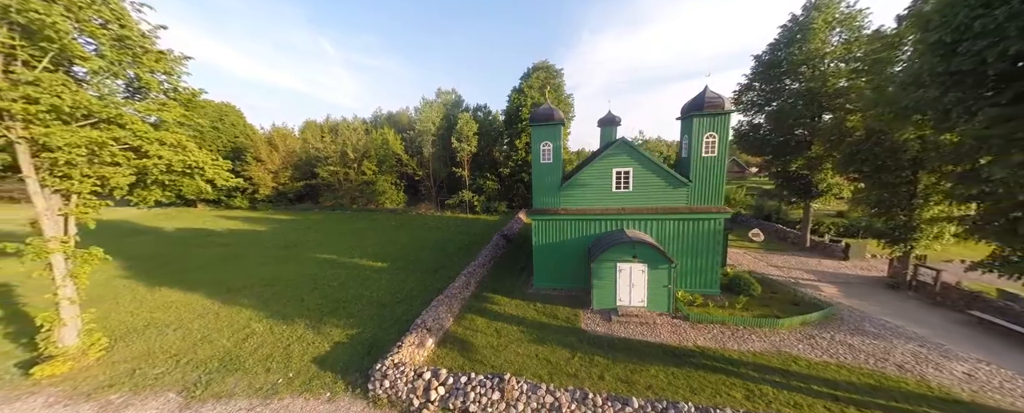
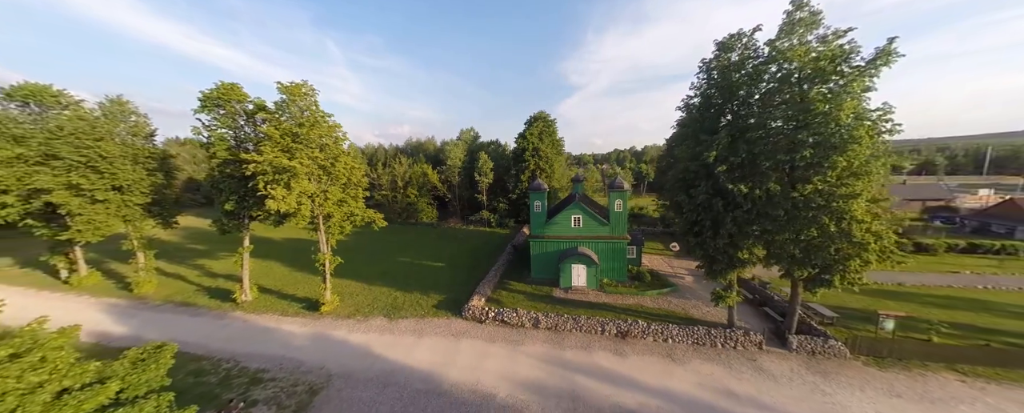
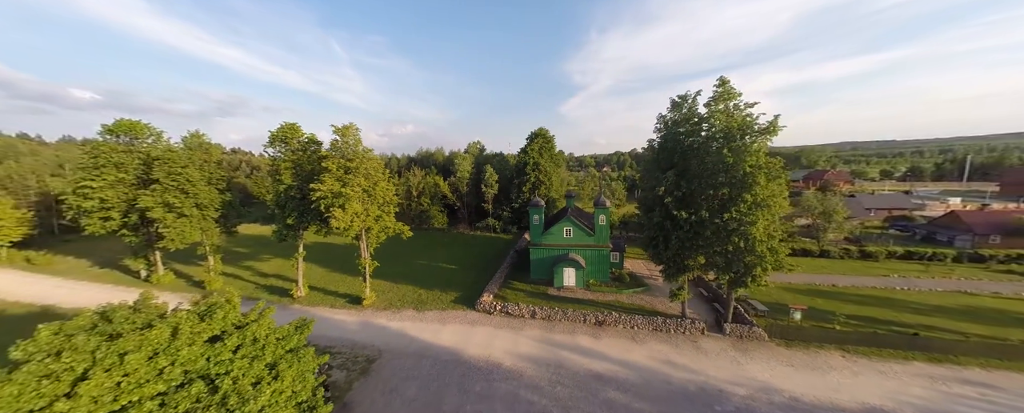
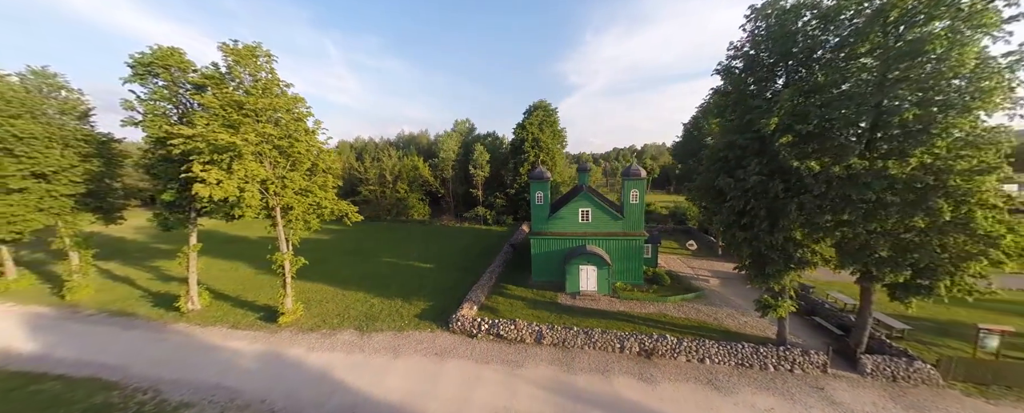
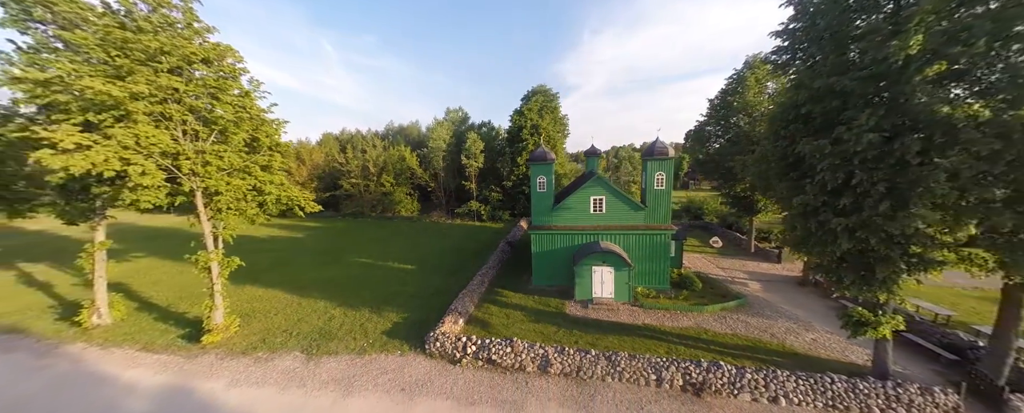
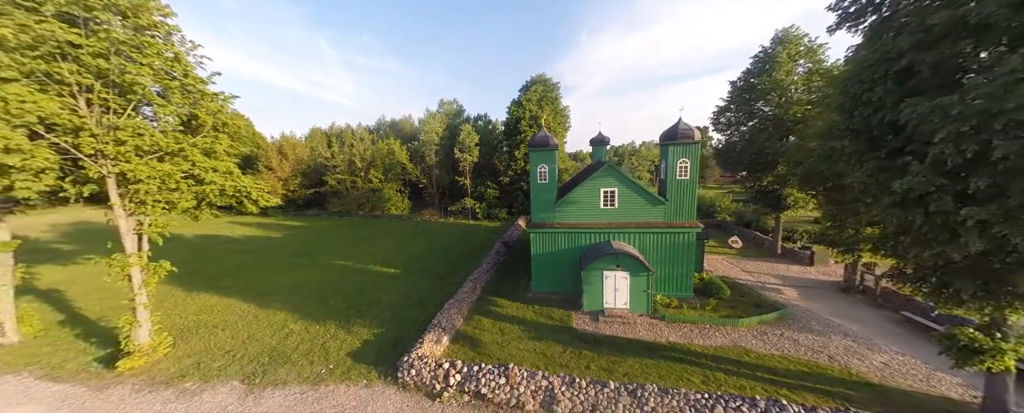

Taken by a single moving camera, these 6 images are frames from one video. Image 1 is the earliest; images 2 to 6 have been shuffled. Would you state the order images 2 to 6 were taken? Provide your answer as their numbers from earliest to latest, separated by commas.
6, 5, 4, 2, 3
